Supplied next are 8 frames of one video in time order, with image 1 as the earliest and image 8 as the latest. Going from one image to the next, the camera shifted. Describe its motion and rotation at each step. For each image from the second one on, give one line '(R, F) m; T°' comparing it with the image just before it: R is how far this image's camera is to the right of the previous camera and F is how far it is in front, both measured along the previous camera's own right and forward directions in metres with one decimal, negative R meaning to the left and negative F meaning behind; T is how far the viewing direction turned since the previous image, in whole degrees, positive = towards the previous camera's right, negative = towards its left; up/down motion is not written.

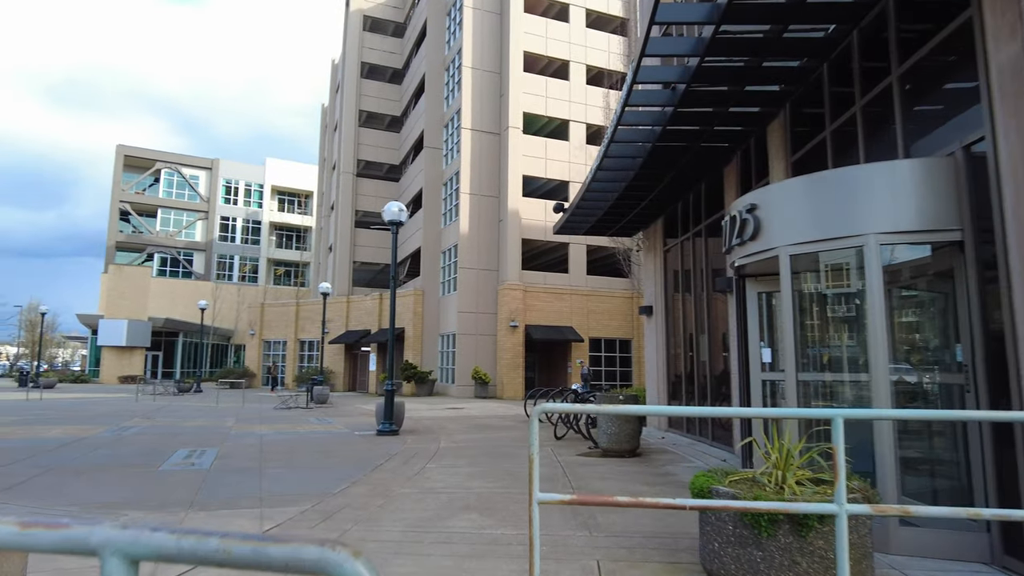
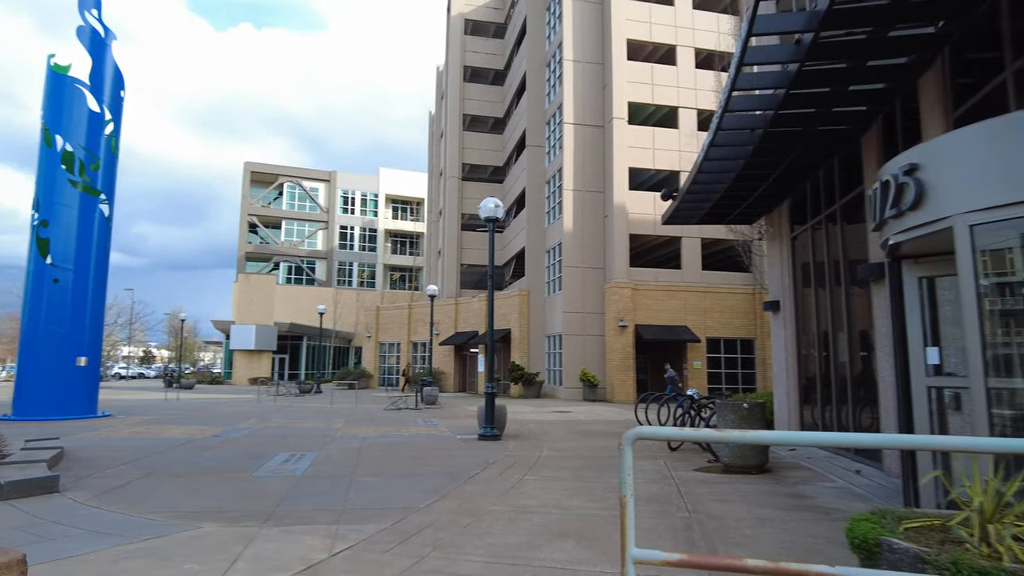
(+0.1, +0.8) m; -10°
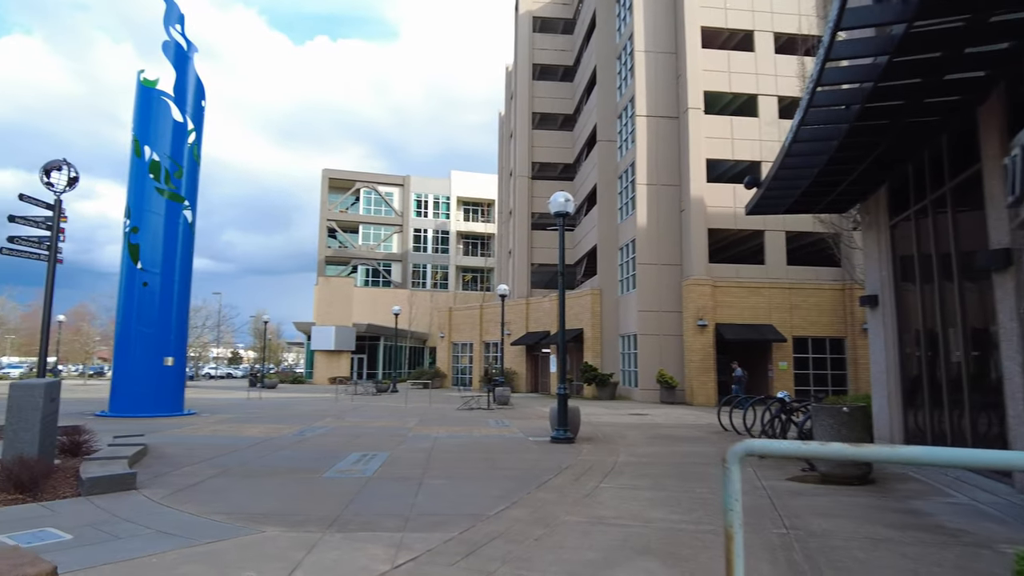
(0.0, +0.4) m; -6°
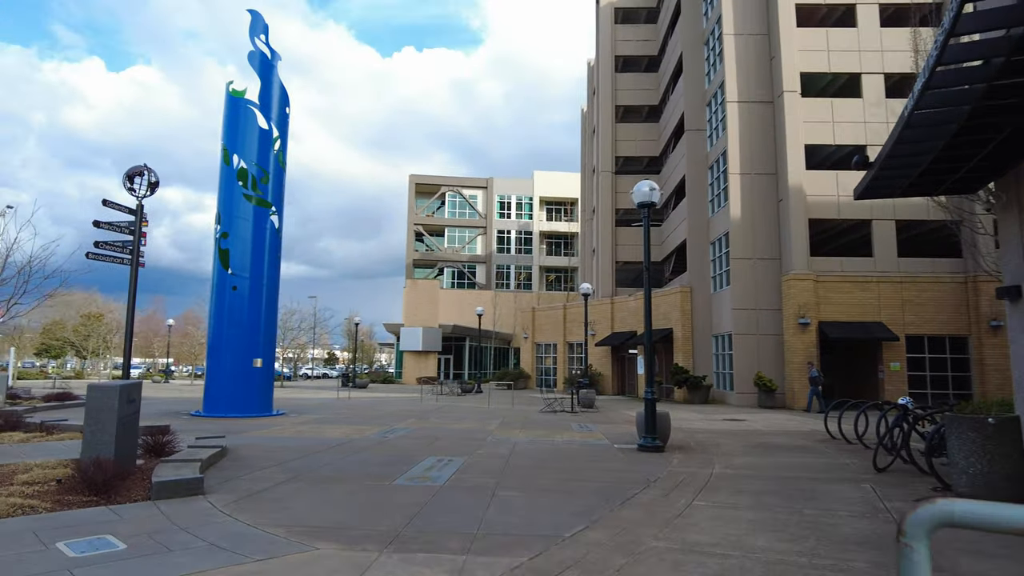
(+0.1, +0.6) m; -8°
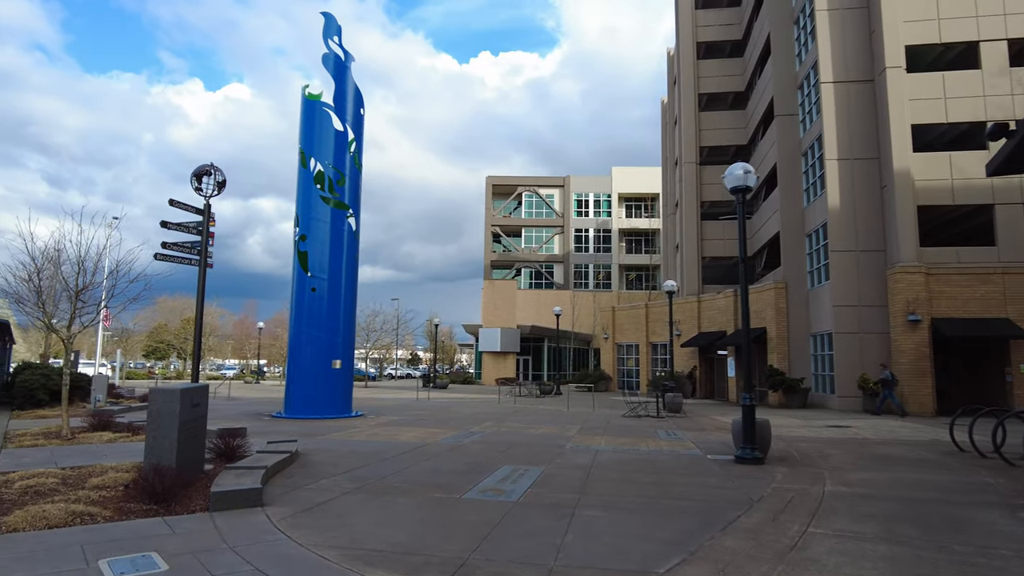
(0.0, +0.7) m; -7°
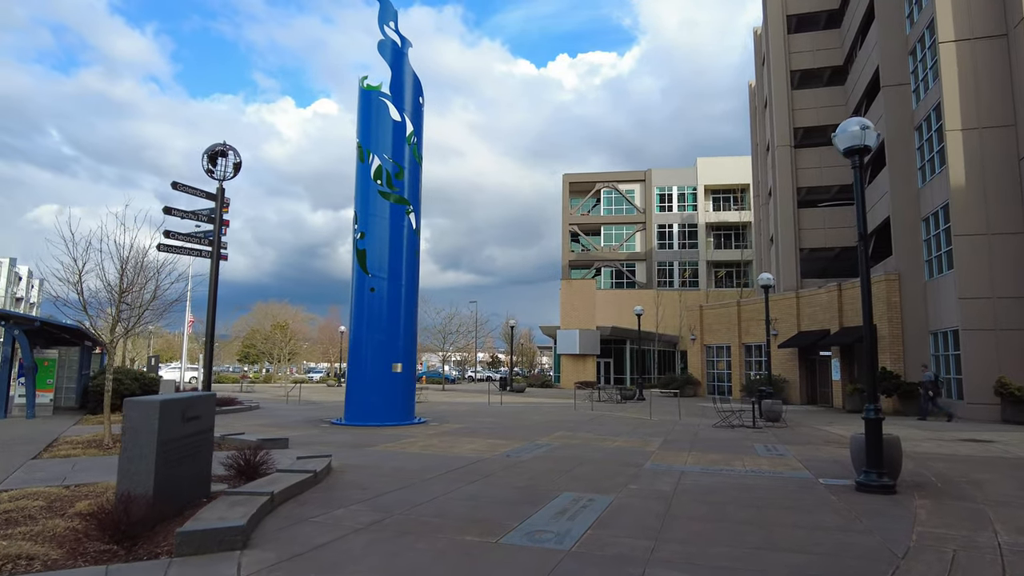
(+0.3, +1.6) m; -7°
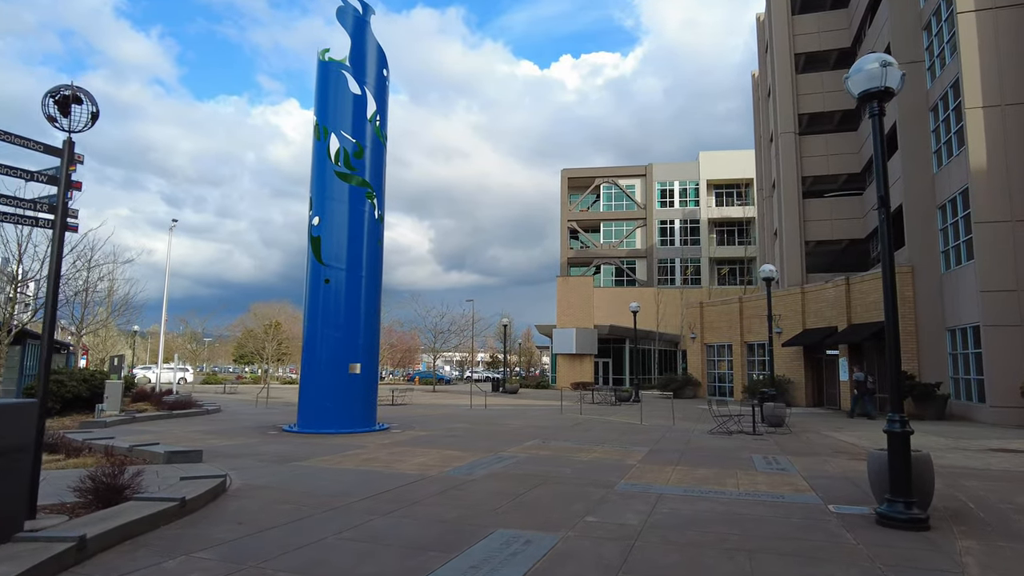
(+0.8, +1.7) m; 0°
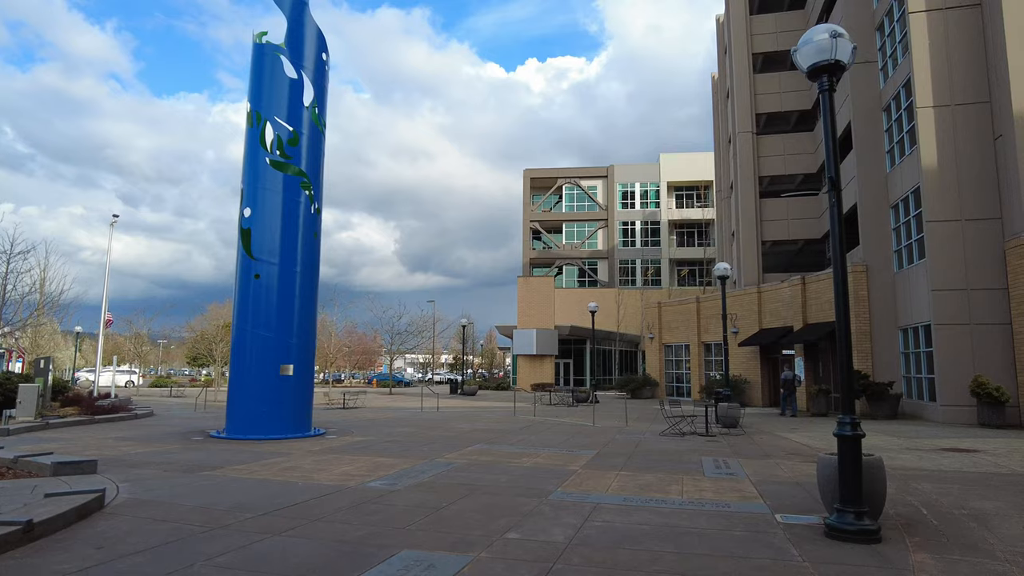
(+0.5, +0.7) m; +3°
